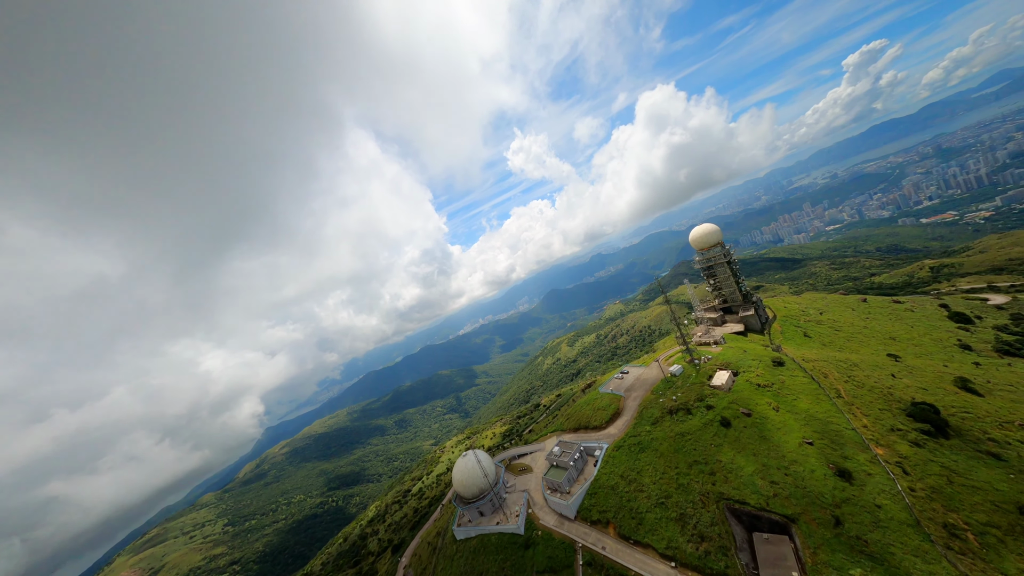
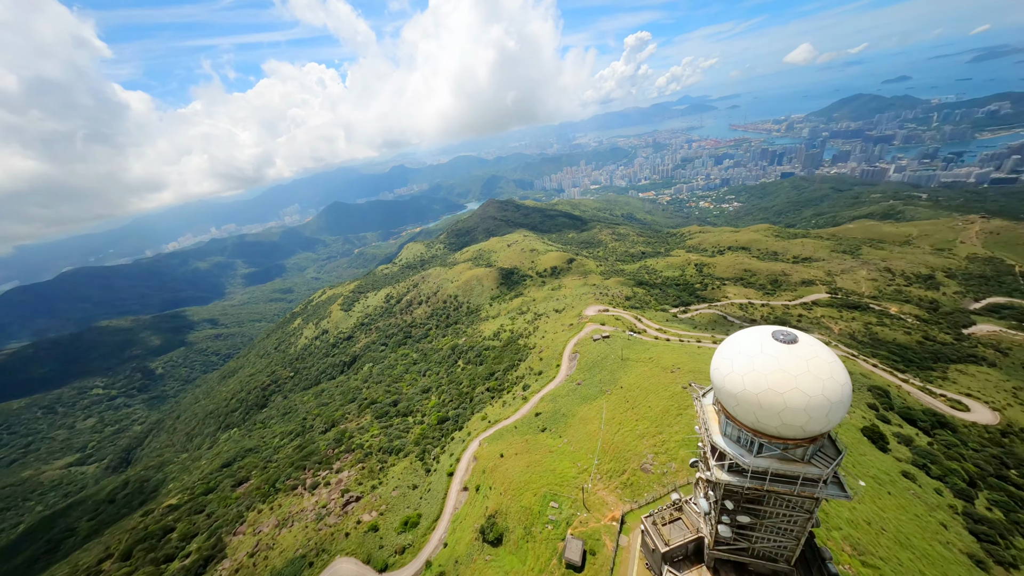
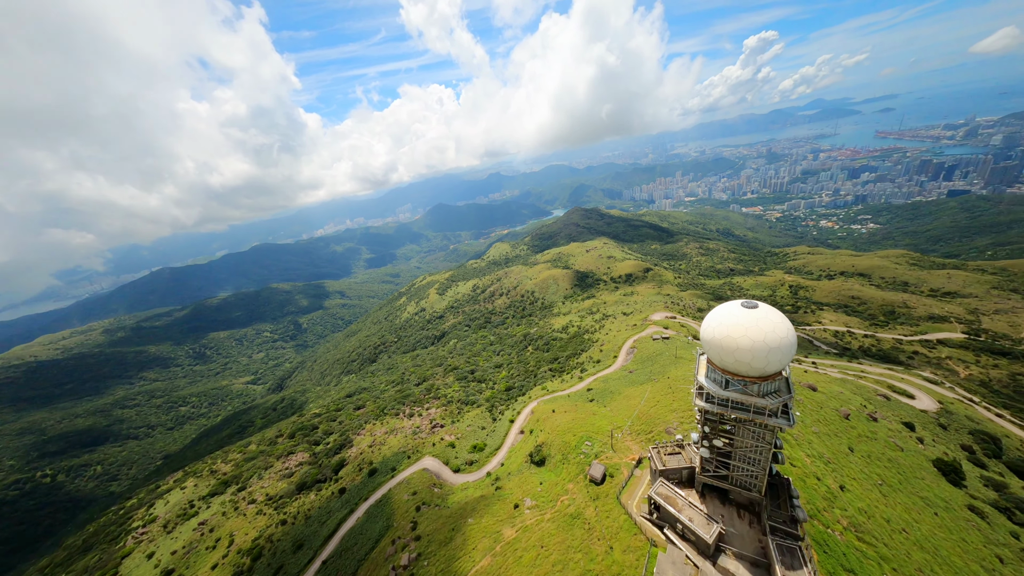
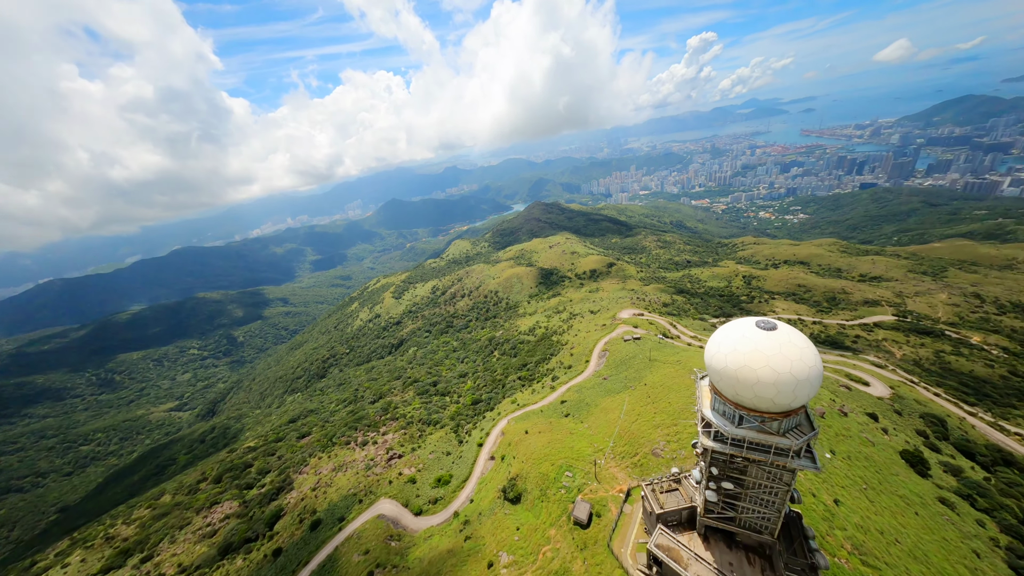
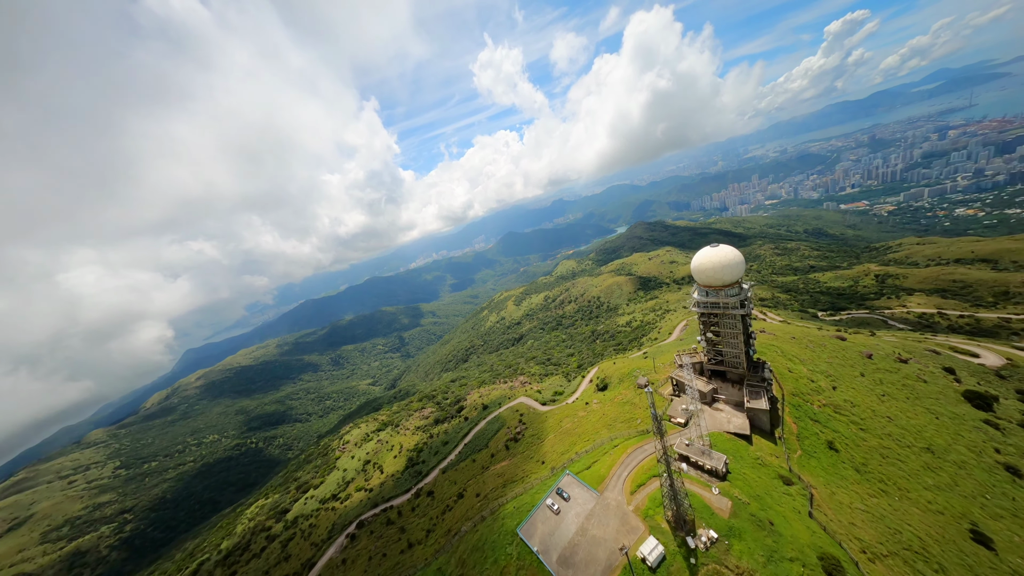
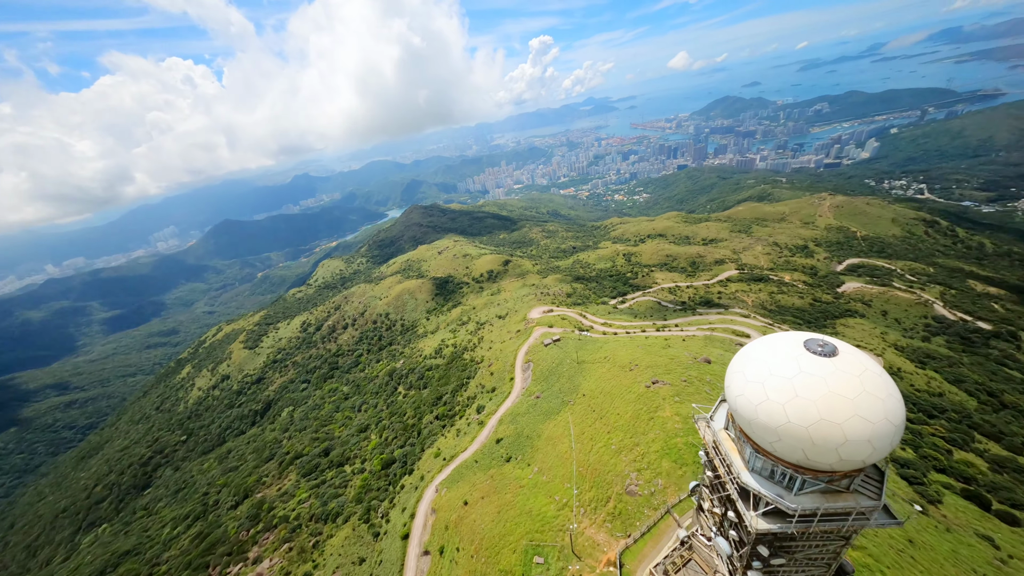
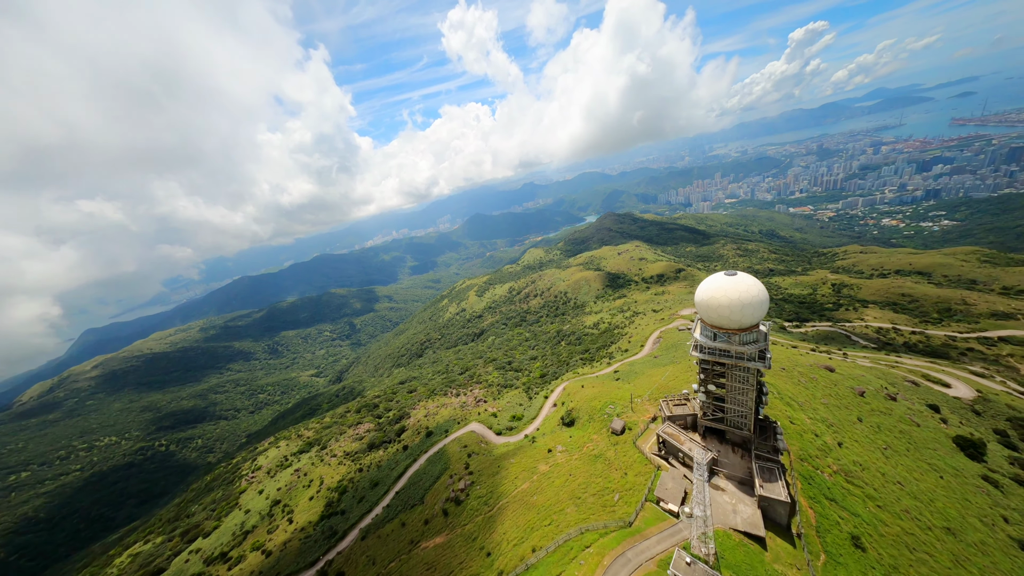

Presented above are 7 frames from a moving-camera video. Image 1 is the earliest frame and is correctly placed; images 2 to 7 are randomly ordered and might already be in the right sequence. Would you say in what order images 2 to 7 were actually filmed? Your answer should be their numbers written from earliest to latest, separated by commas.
5, 7, 3, 4, 2, 6
